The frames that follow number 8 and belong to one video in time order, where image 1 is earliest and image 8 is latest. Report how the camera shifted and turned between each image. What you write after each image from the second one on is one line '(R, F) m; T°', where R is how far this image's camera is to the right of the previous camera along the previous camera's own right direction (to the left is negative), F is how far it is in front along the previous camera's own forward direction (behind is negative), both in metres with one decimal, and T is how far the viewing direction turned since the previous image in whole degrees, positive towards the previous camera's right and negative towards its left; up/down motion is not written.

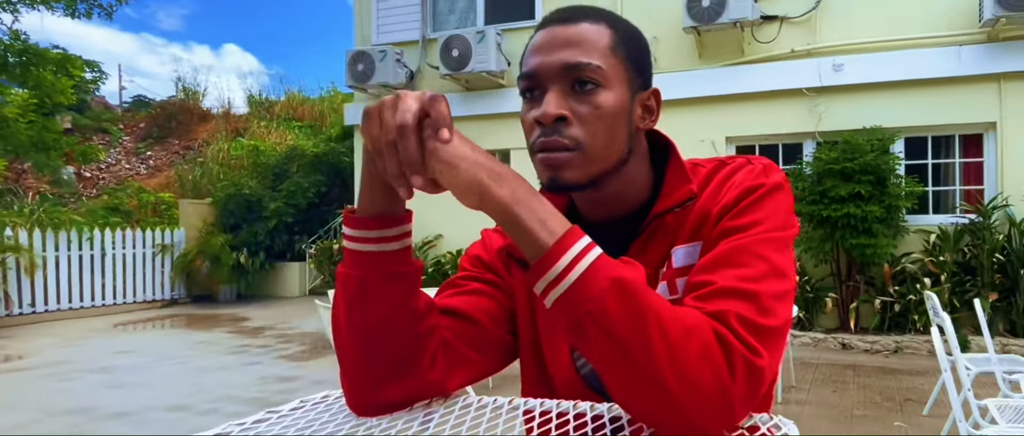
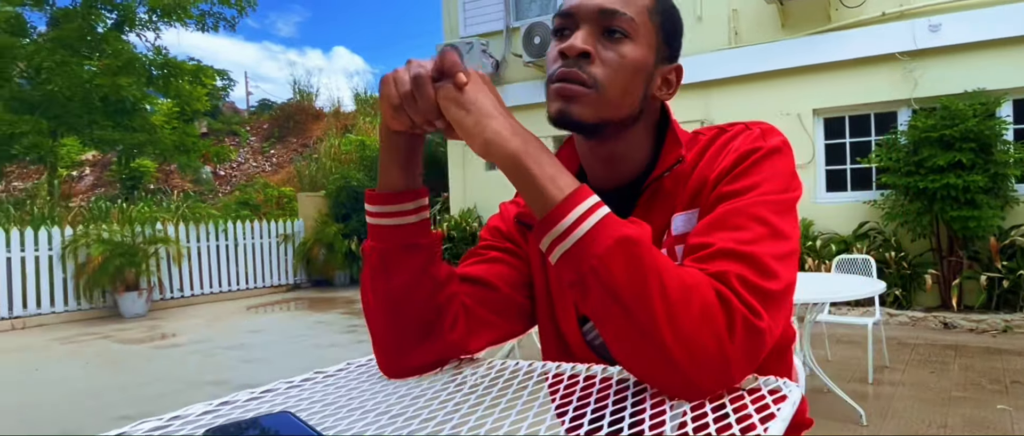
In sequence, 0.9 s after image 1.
(+0.3, -0.2) m; -10°
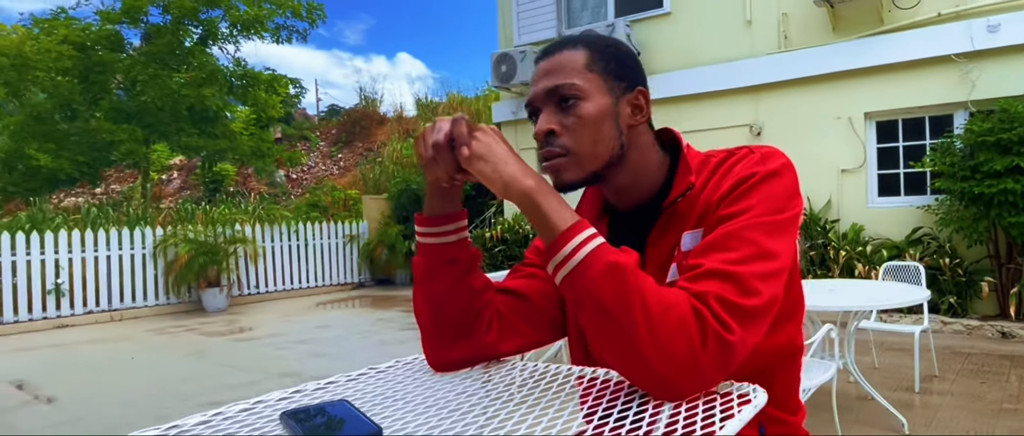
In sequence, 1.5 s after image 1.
(+0.2, -0.2) m; -6°
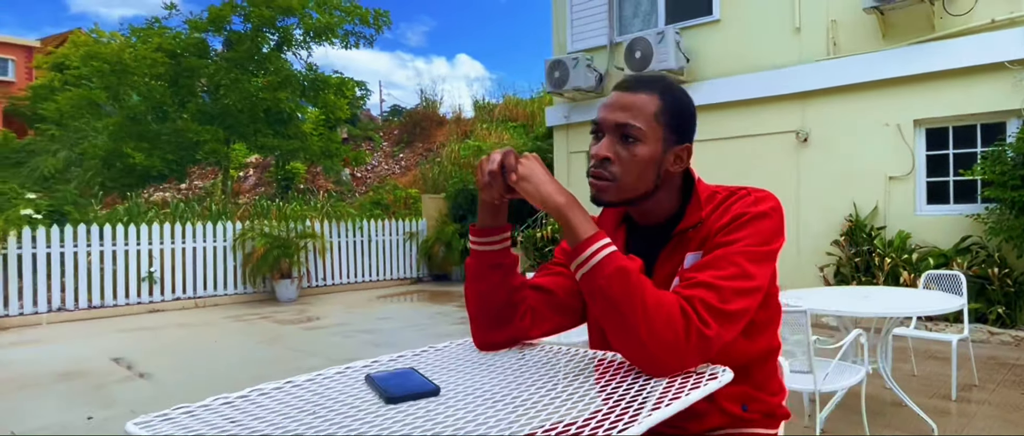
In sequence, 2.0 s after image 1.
(+0.2, -0.3) m; -6°
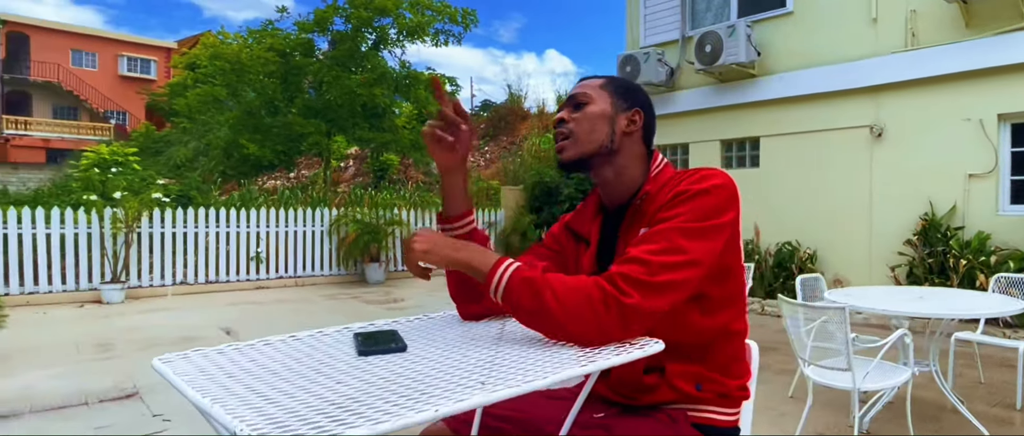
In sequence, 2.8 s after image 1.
(+0.4, -0.3) m; -9°
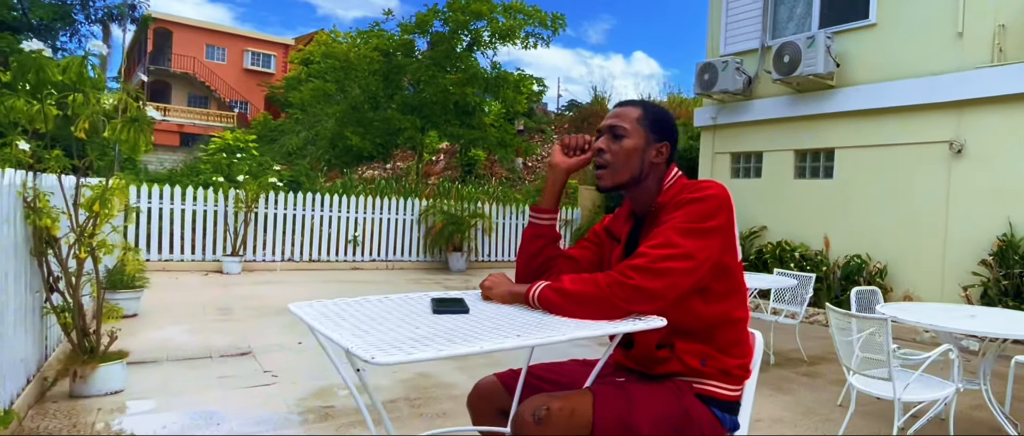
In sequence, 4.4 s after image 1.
(+0.3, -0.5) m; -8°
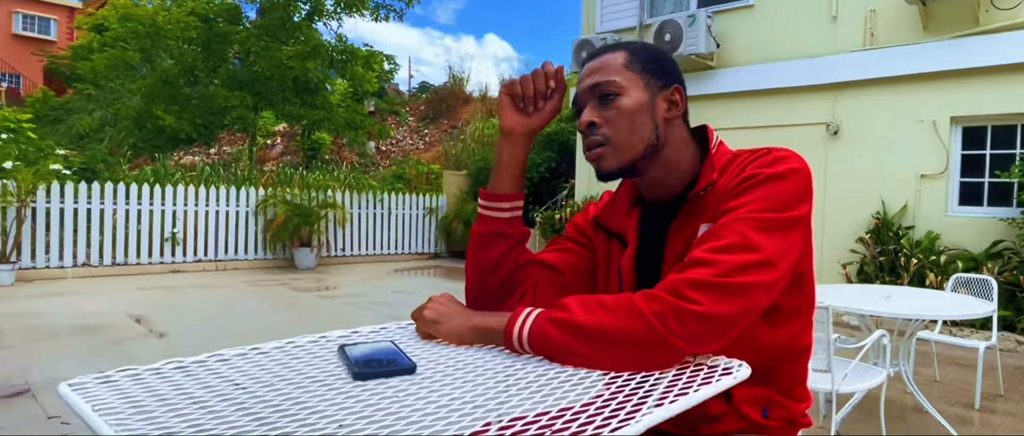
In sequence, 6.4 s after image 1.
(-0.4, +0.9) m; +15°
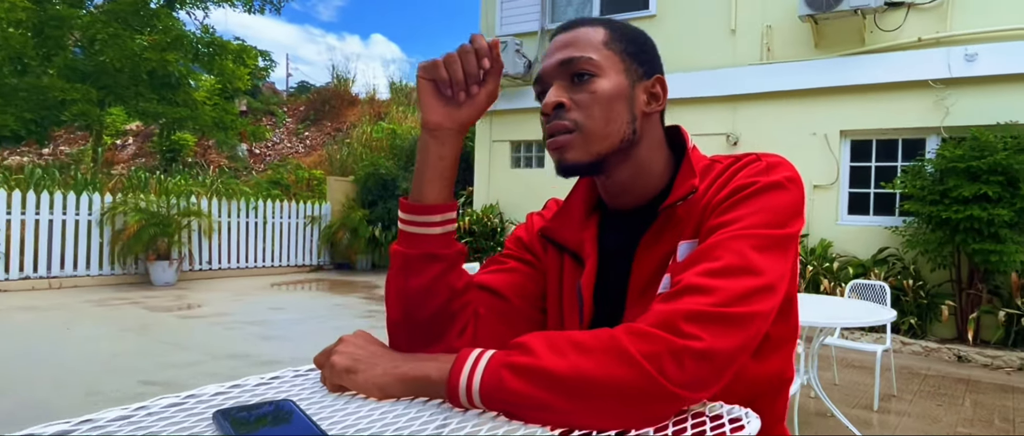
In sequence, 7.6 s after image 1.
(-0.3, +0.5) m; +11°
